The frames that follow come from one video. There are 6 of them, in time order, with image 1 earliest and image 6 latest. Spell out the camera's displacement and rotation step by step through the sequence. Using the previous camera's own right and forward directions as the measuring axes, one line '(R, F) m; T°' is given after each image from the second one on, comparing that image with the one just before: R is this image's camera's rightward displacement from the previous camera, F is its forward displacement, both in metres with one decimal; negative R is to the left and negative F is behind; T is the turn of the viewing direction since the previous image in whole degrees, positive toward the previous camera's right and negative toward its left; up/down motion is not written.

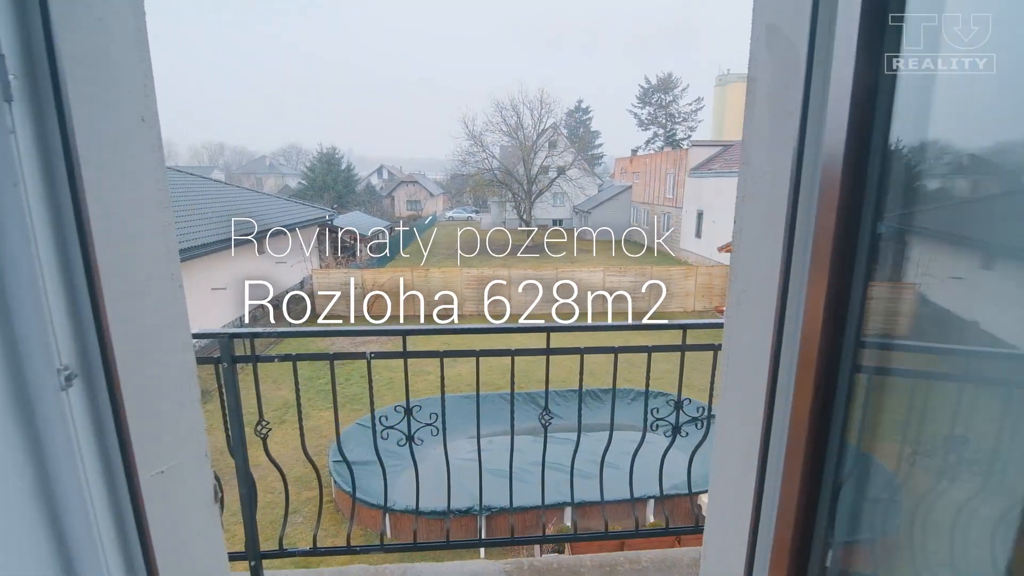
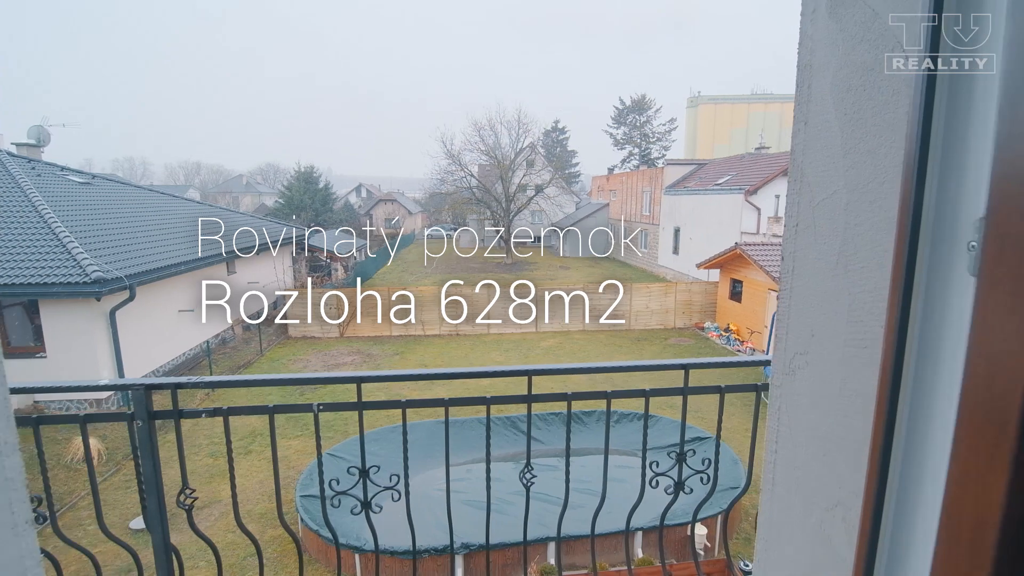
(0.0, +0.3) m; +2°
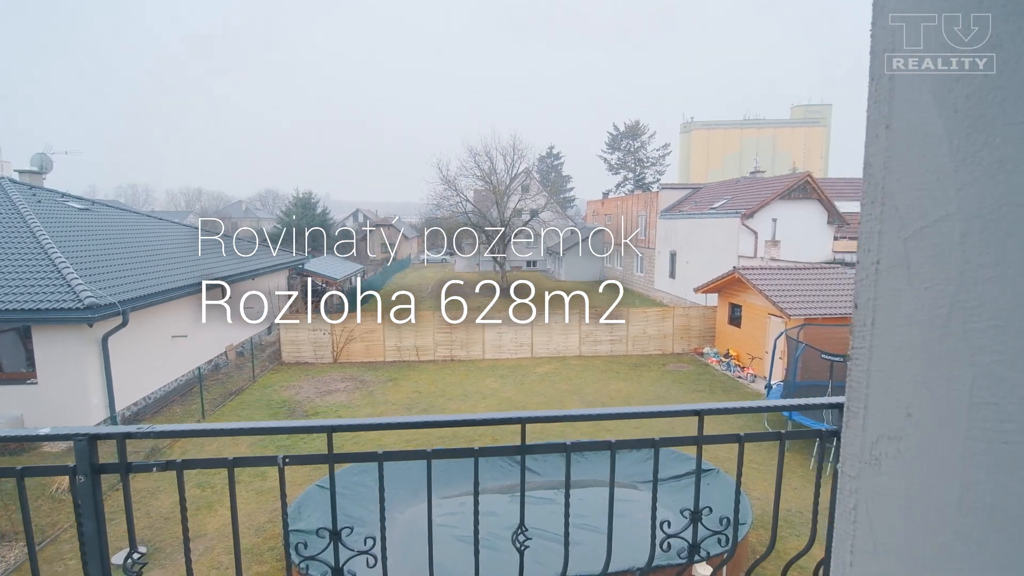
(0.0, +0.2) m; 0°
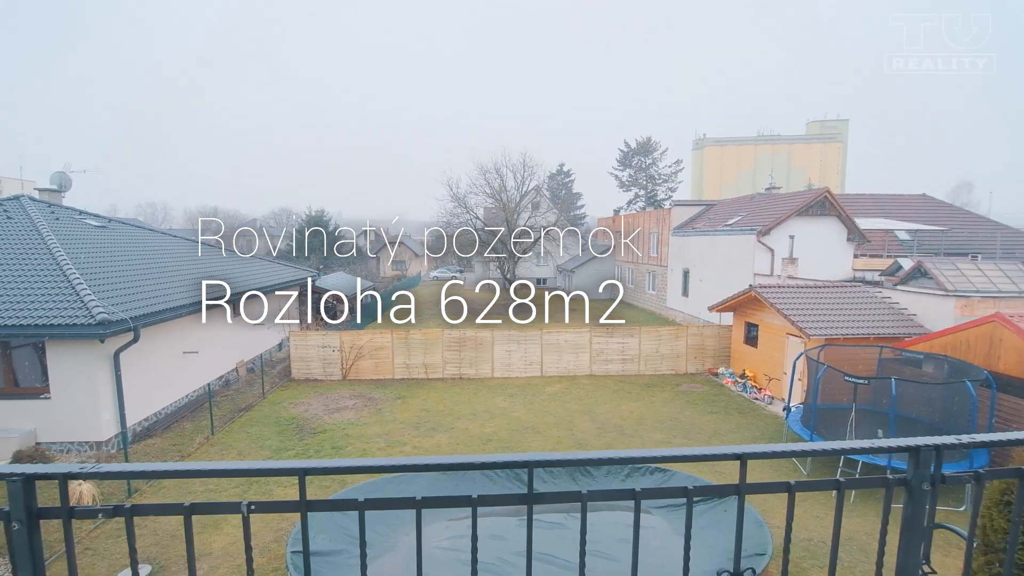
(0.0, +0.2) m; -1°
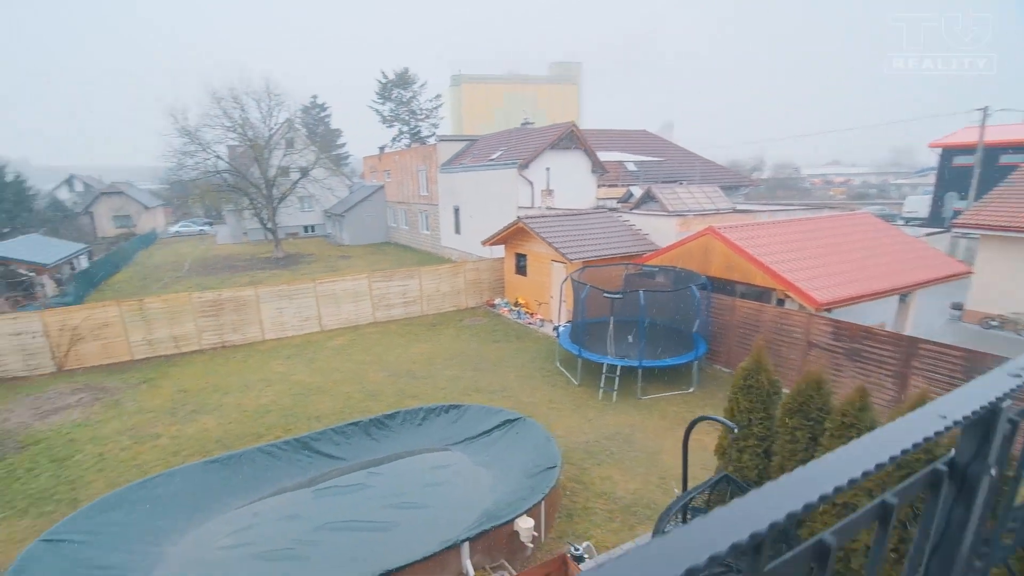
(-0.1, +0.5) m; +25°
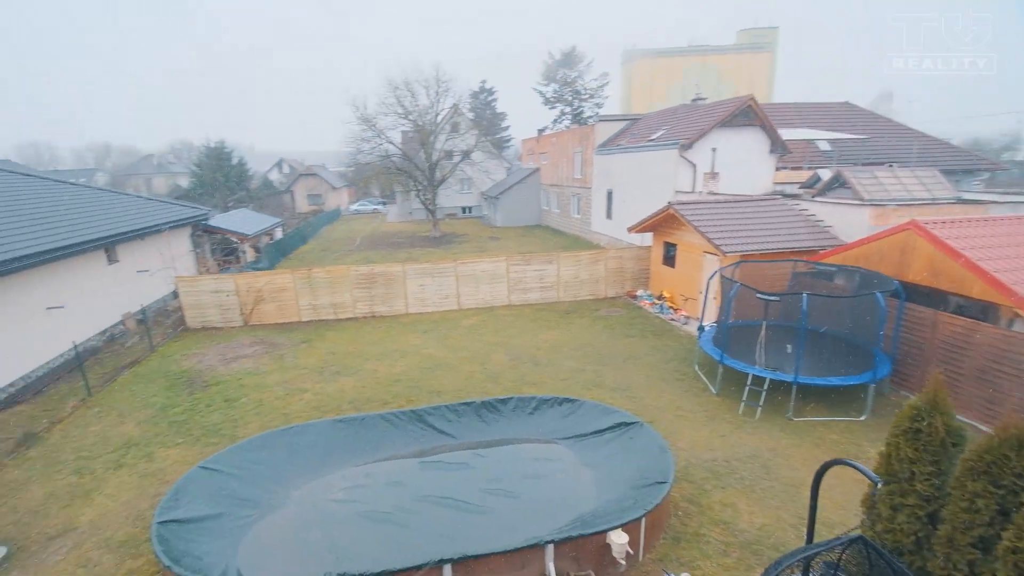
(+0.8, +0.6) m; -19°
